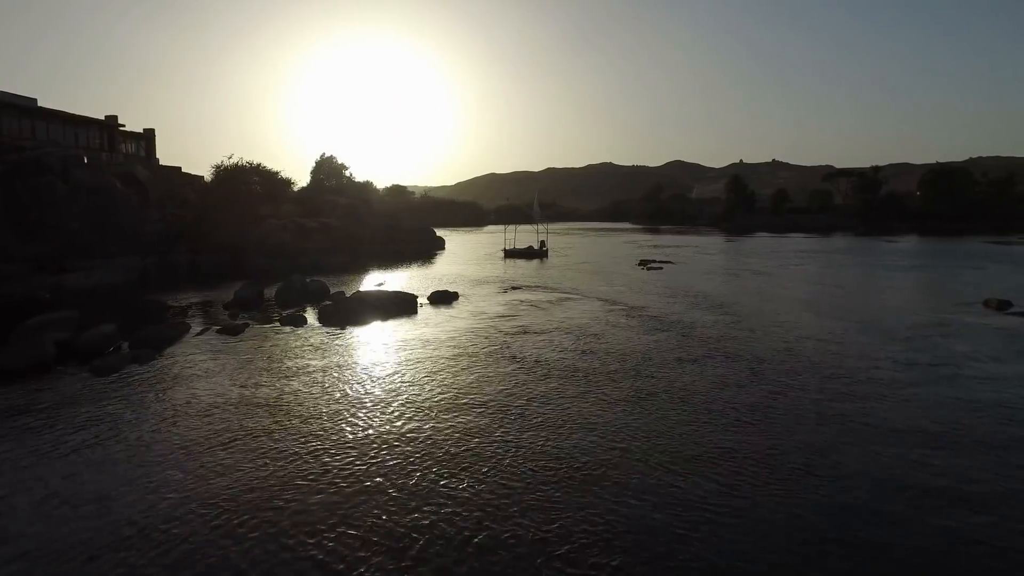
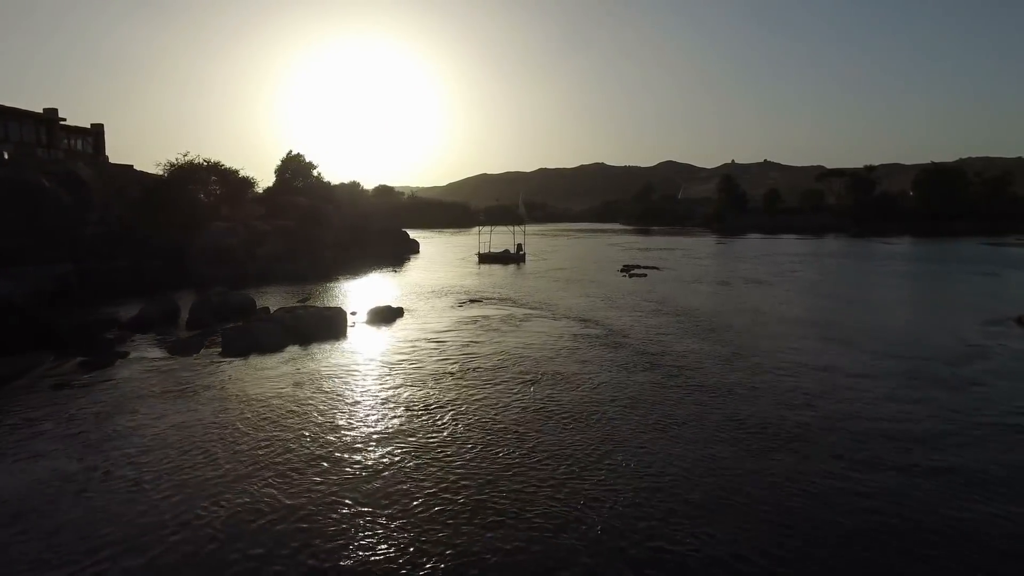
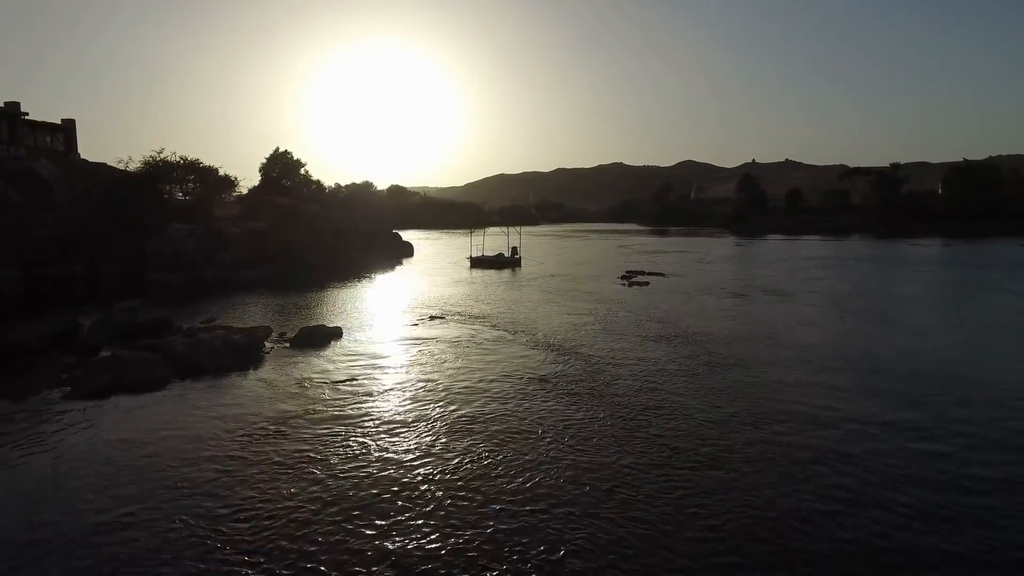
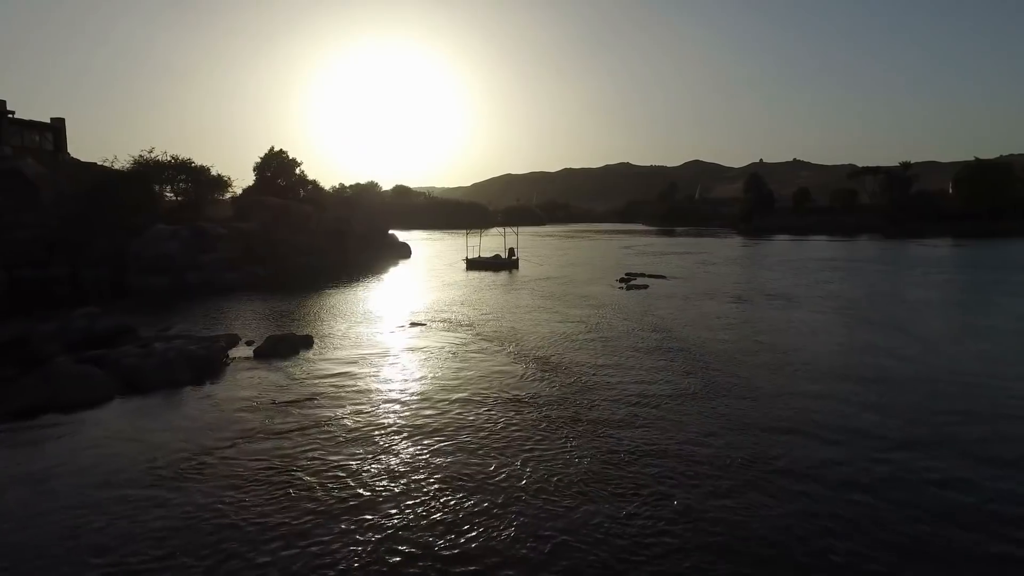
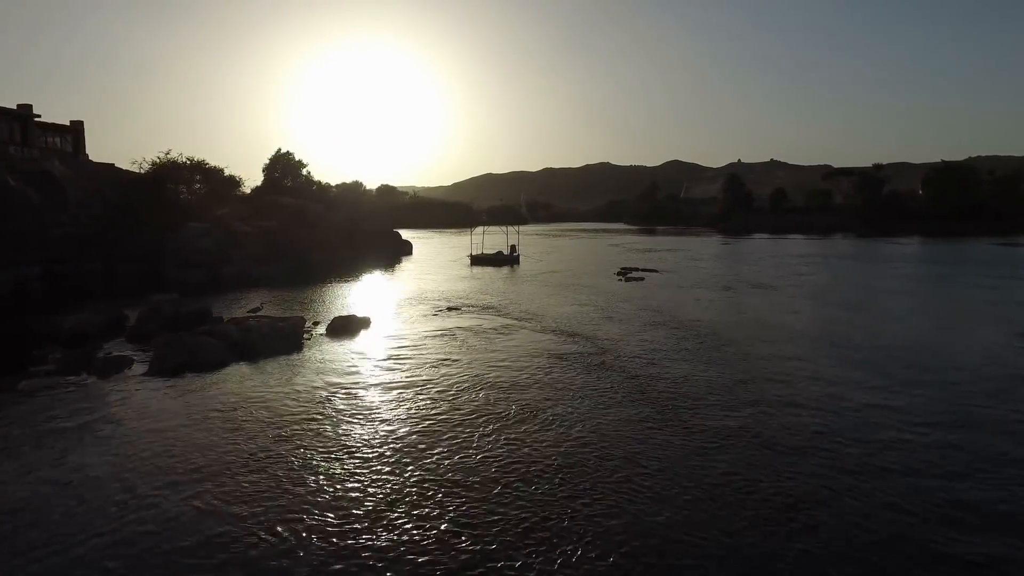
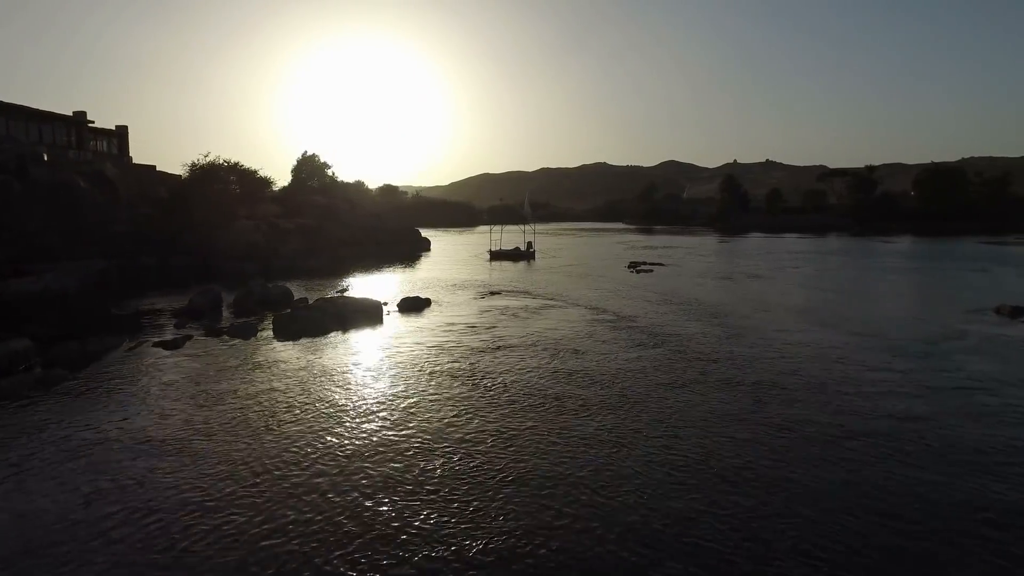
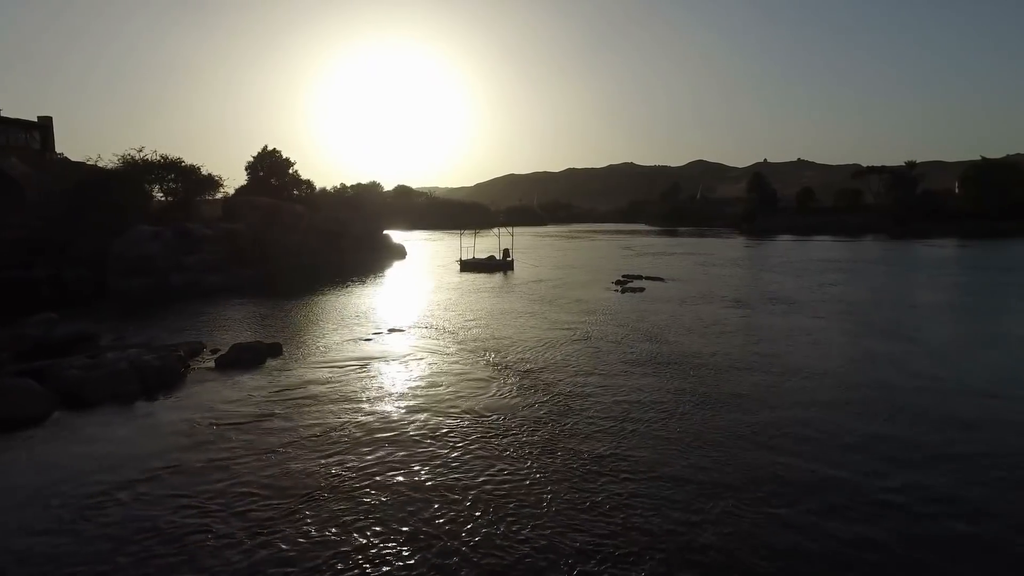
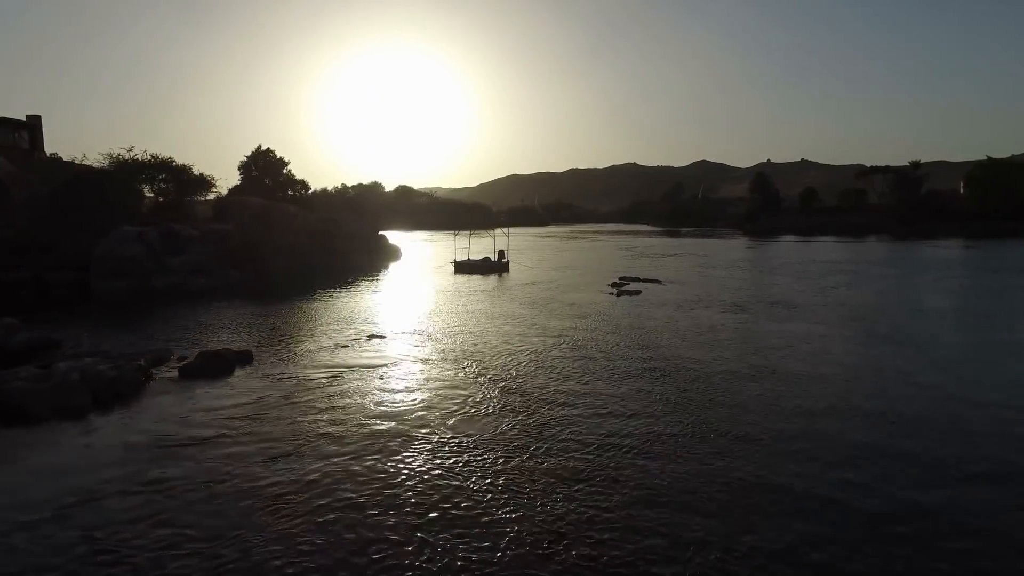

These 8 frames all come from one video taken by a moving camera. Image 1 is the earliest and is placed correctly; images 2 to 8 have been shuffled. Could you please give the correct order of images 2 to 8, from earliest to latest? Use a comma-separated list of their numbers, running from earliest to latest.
6, 2, 5, 3, 4, 7, 8
